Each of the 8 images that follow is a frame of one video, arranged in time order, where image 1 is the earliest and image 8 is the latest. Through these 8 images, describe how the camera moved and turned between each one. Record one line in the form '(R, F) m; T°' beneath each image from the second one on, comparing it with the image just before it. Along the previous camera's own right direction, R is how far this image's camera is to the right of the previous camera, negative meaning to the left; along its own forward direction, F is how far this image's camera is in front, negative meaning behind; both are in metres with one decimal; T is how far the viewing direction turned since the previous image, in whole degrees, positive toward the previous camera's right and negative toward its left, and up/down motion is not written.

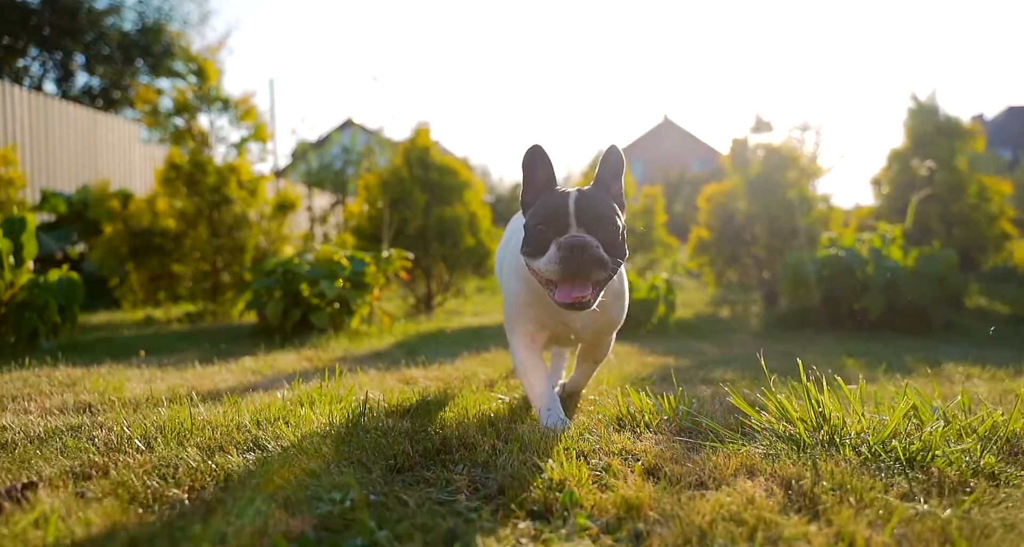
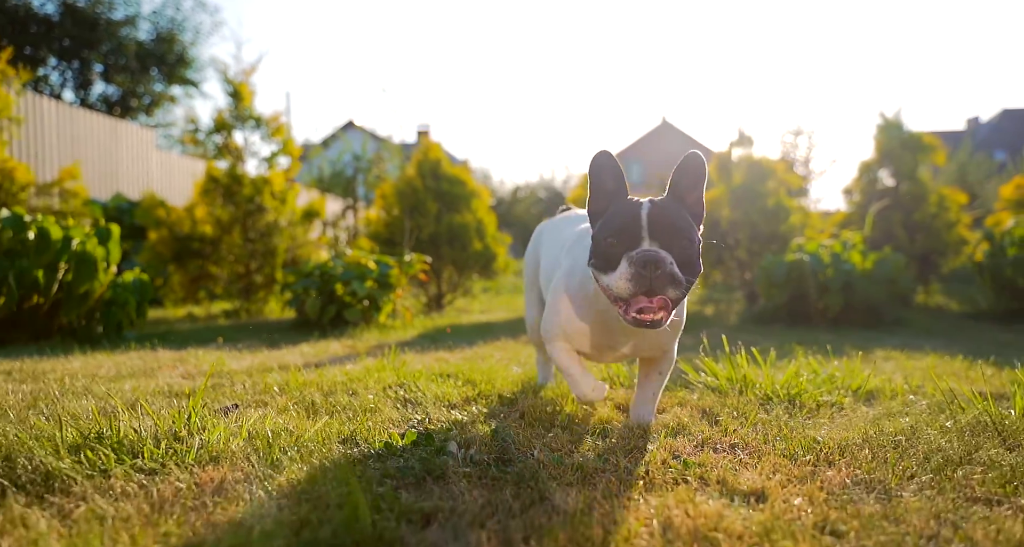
(-0.1, -1.0) m; 0°
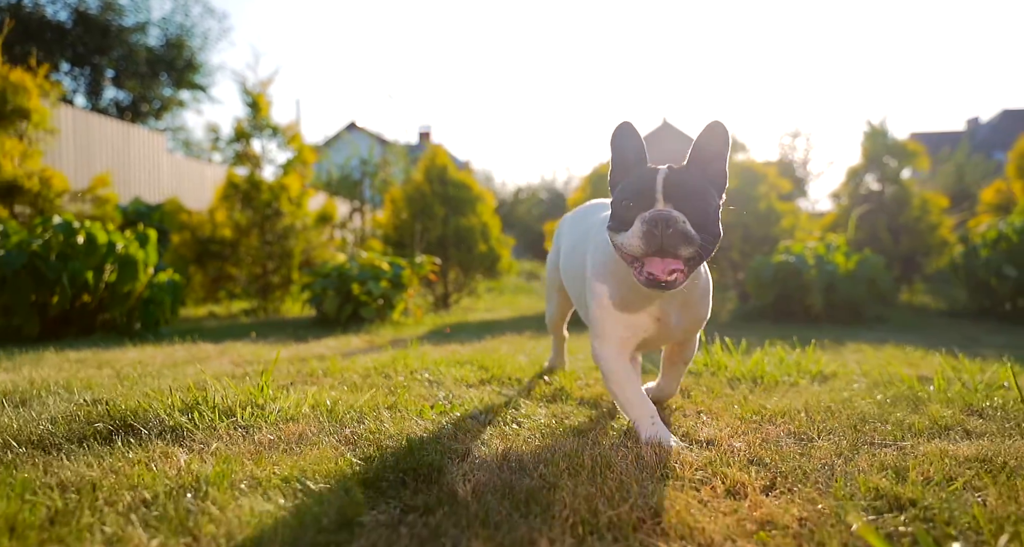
(0.0, -0.6) m; 0°
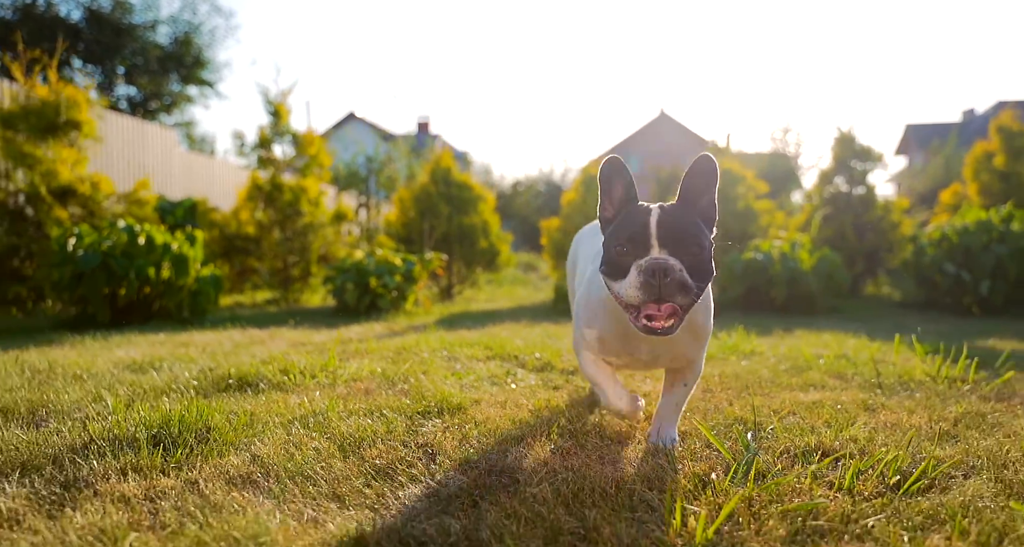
(0.0, -1.1) m; 0°
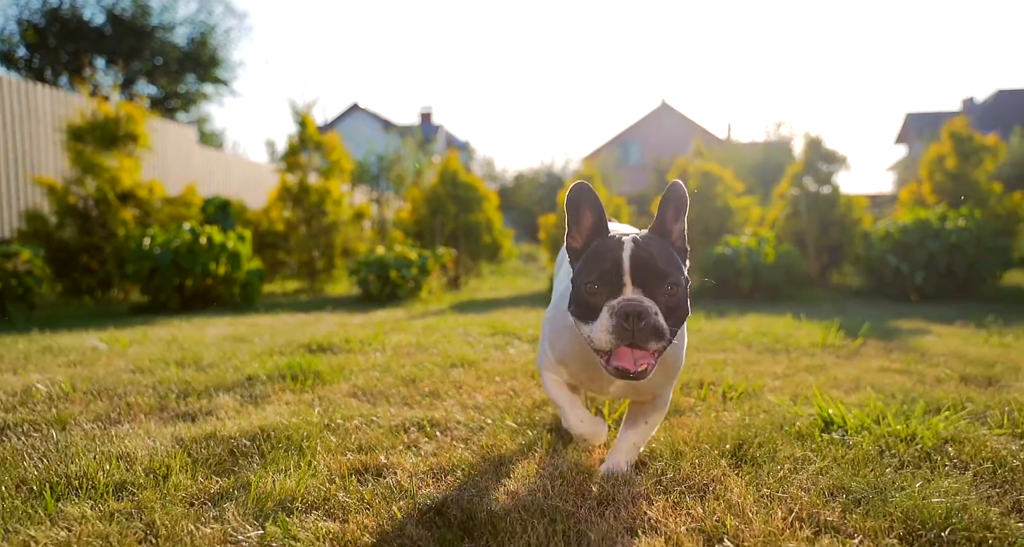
(0.0, -1.4) m; 0°
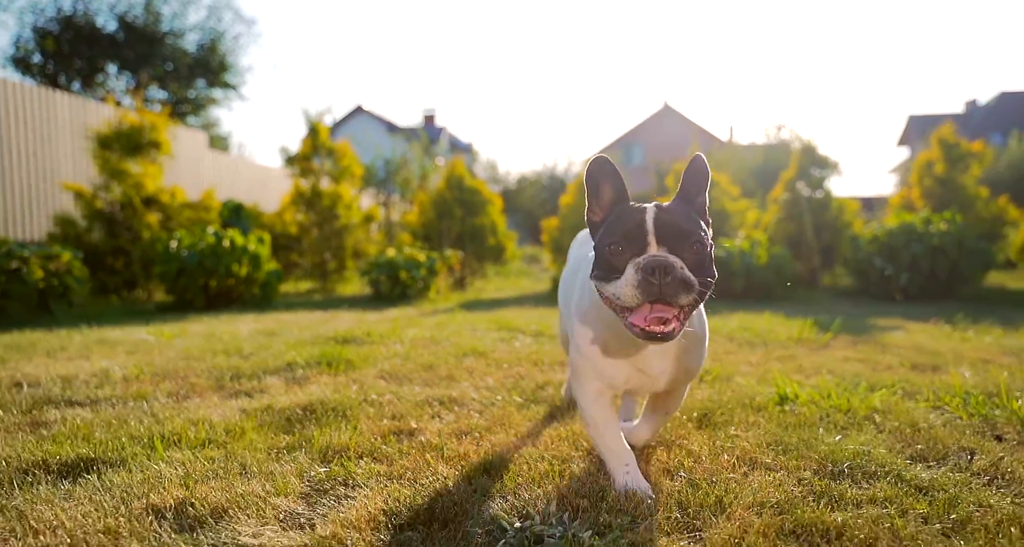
(0.0, -0.5) m; 0°
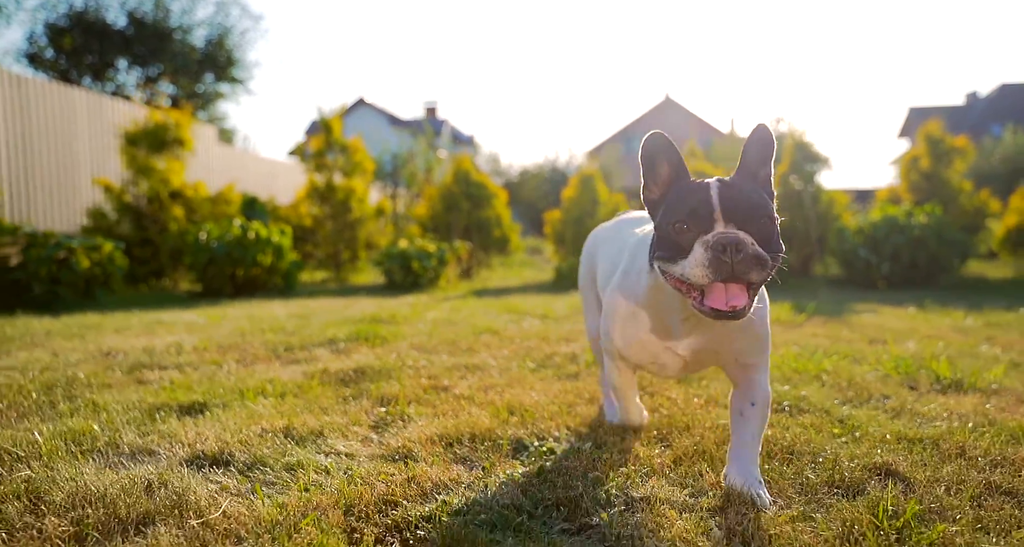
(-0.1, -0.7) m; 0°
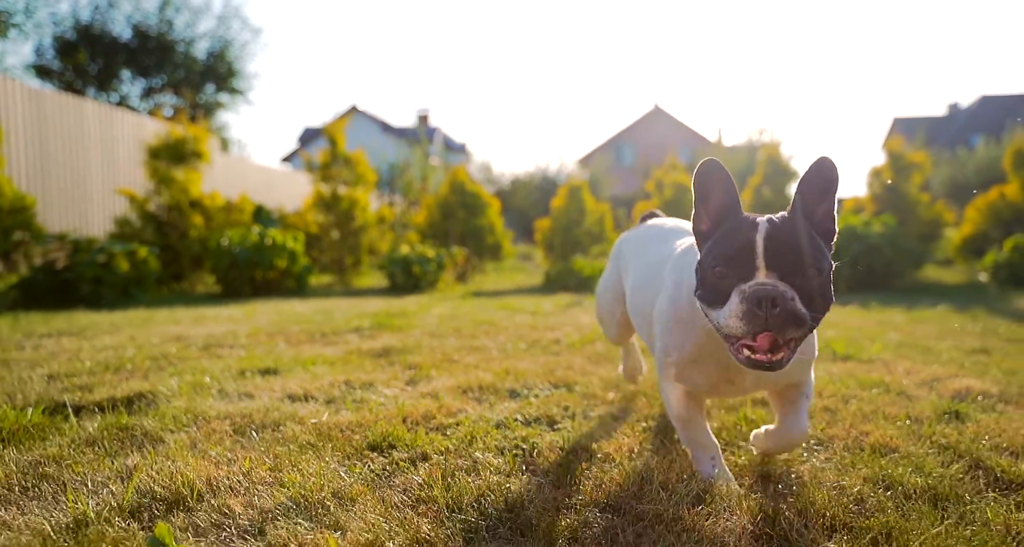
(0.0, -1.0) m; +1°
